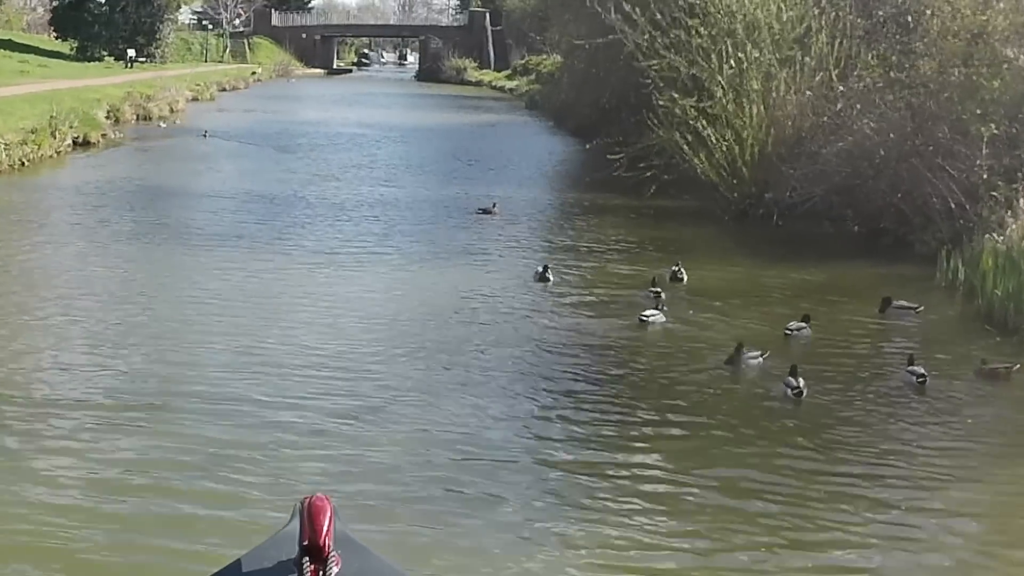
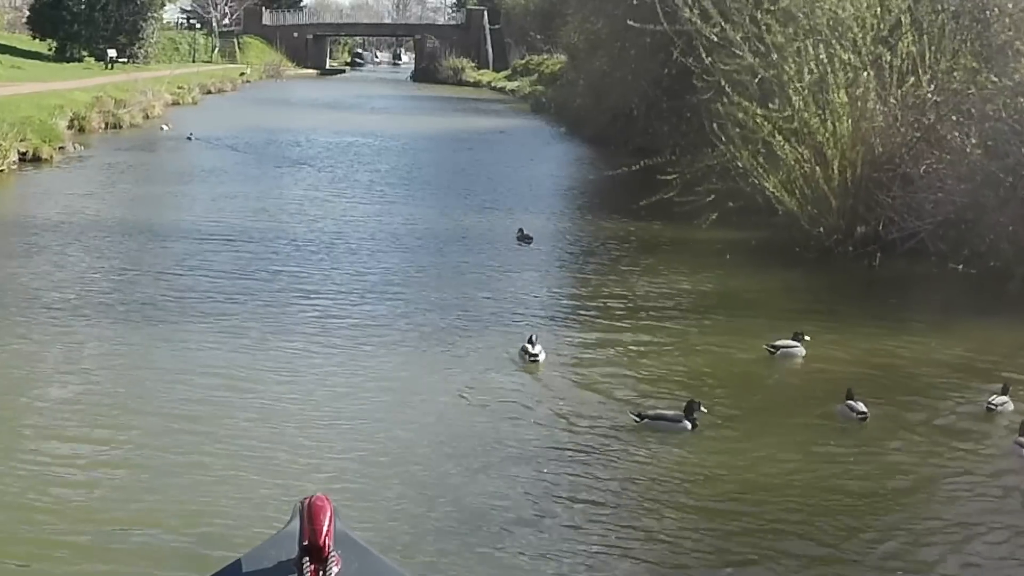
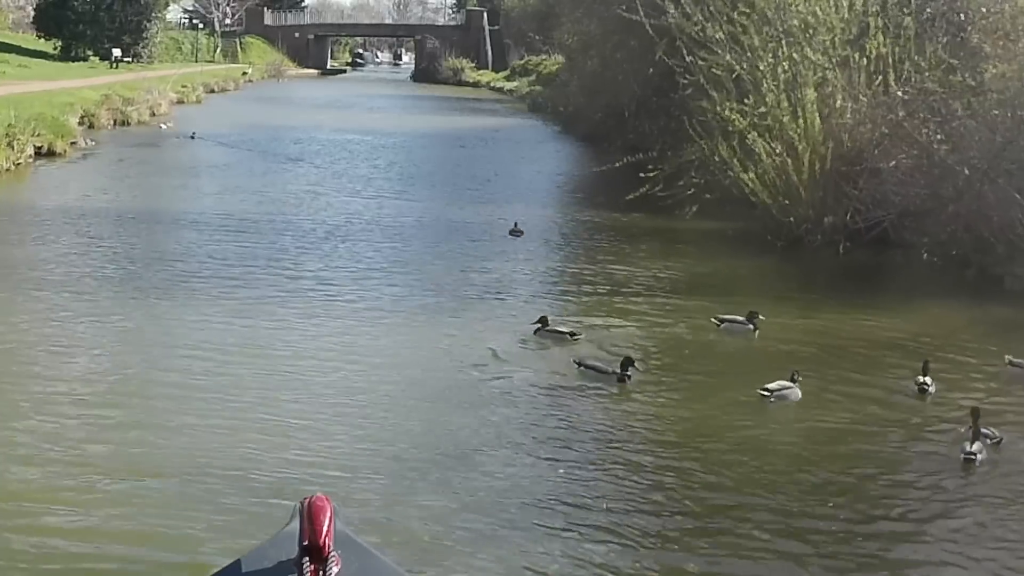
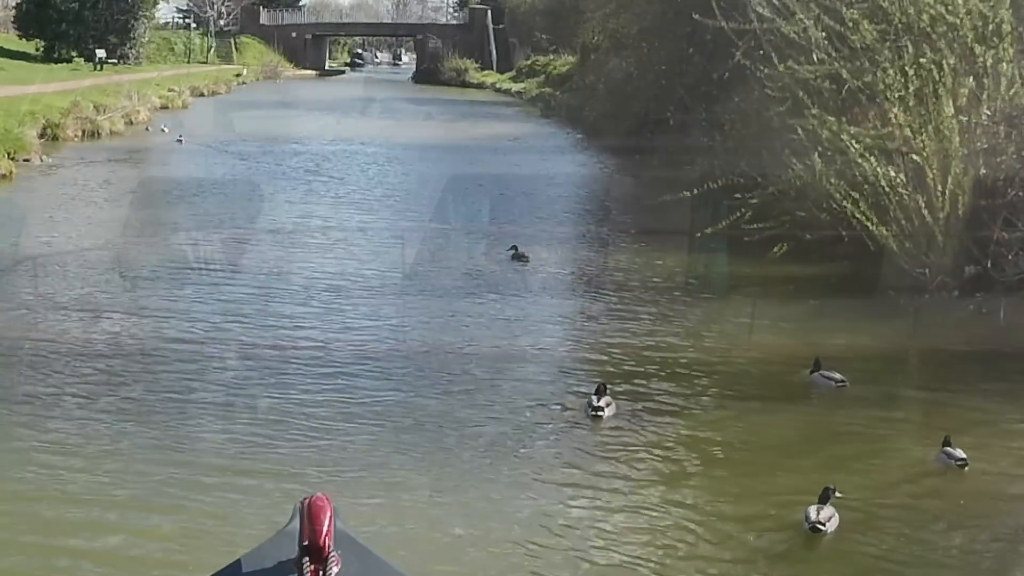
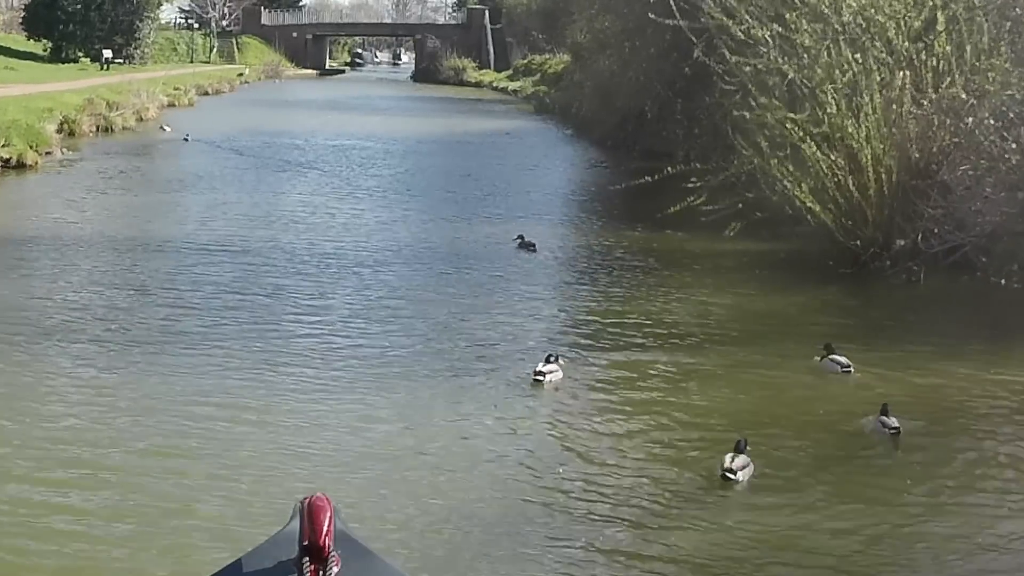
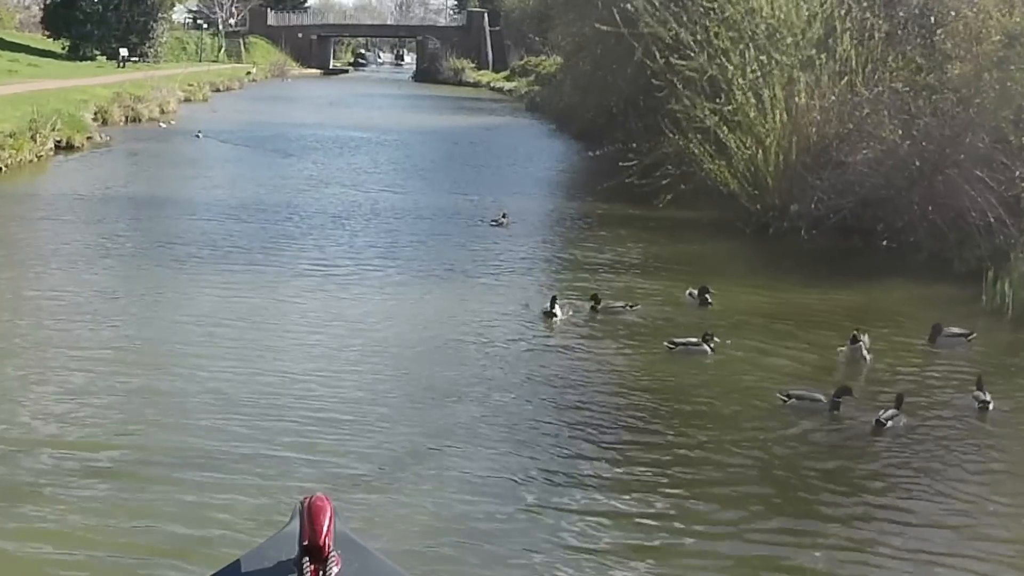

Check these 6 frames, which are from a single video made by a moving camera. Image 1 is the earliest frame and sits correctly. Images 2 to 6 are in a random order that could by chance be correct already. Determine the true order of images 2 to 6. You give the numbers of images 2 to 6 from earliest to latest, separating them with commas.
6, 3, 2, 5, 4
